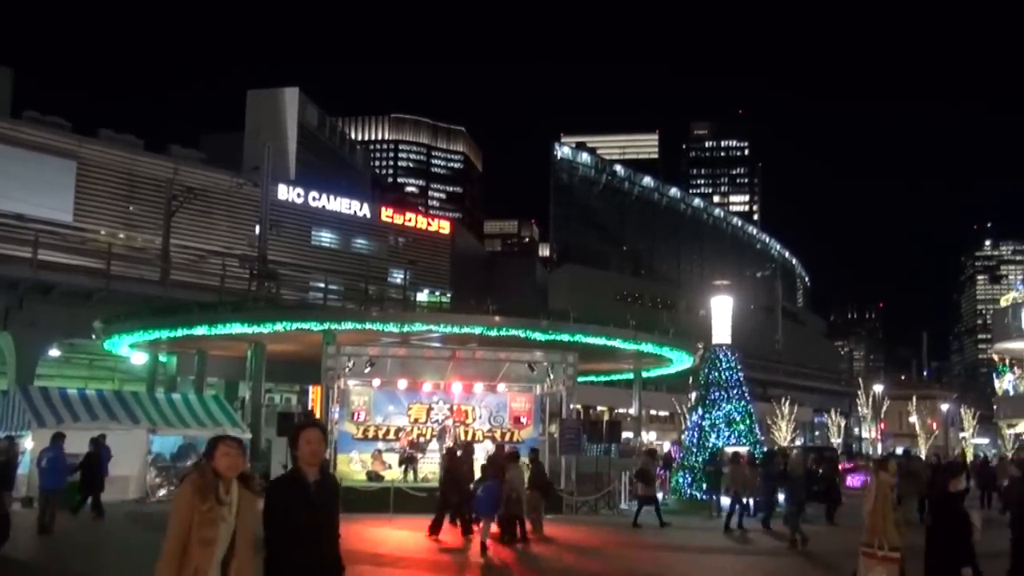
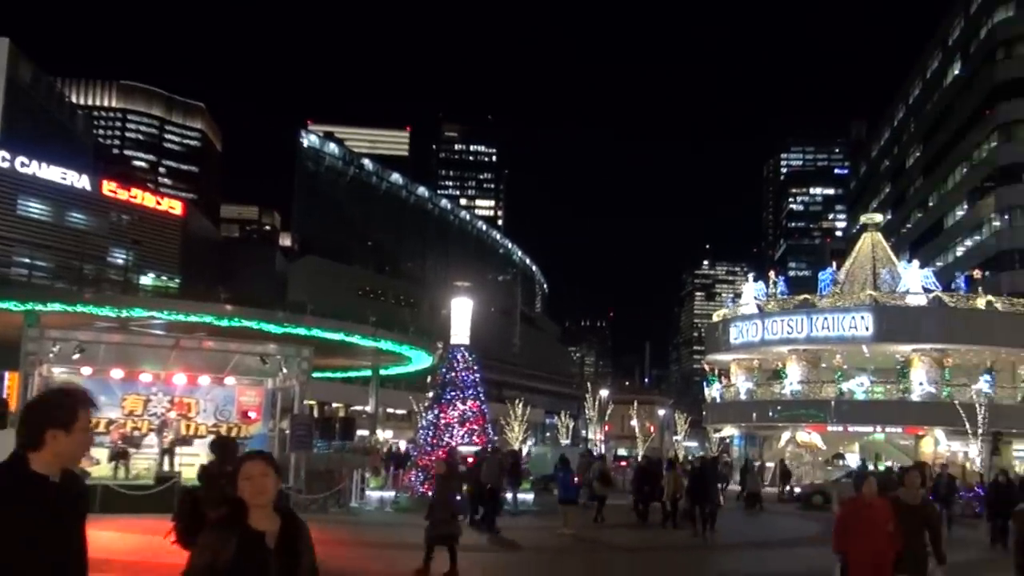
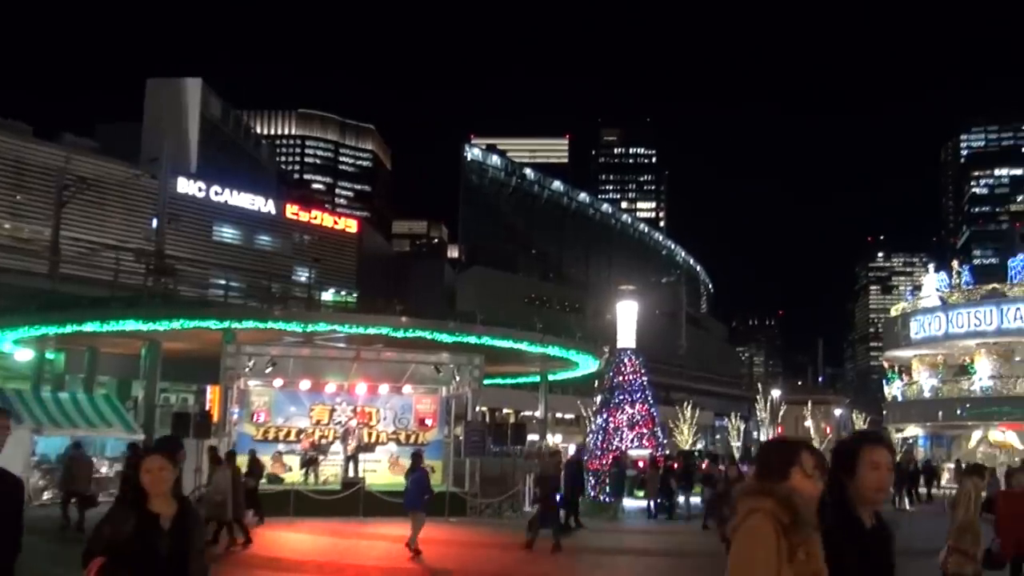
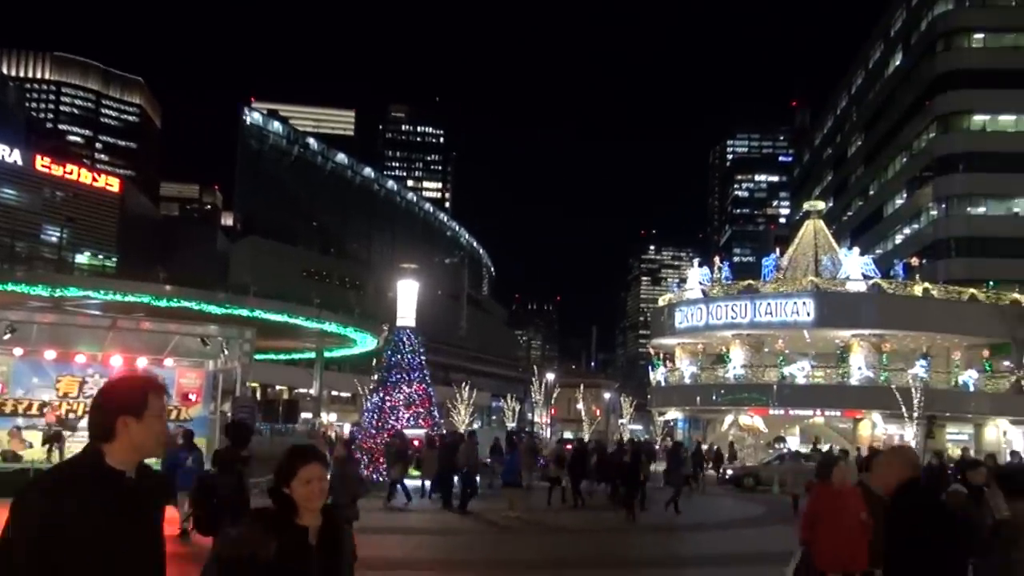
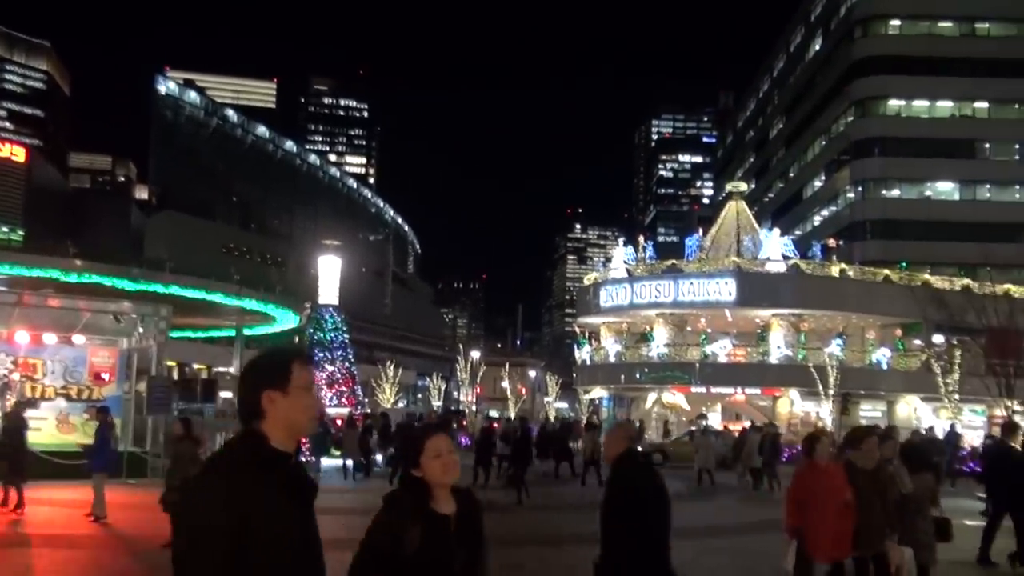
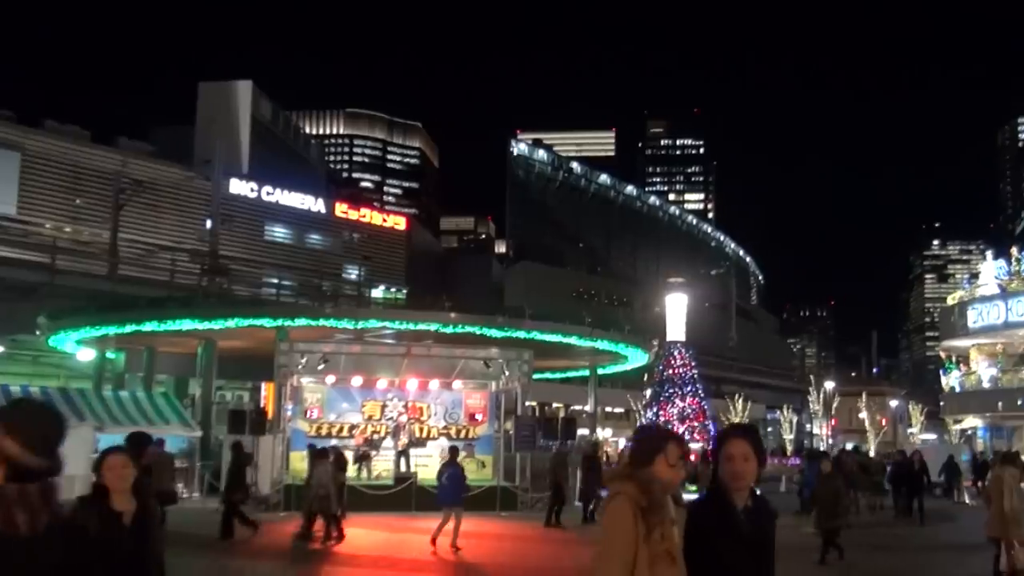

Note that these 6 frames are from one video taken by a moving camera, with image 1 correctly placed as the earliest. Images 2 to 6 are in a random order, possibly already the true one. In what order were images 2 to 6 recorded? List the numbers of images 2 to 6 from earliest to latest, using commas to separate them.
6, 3, 2, 4, 5
